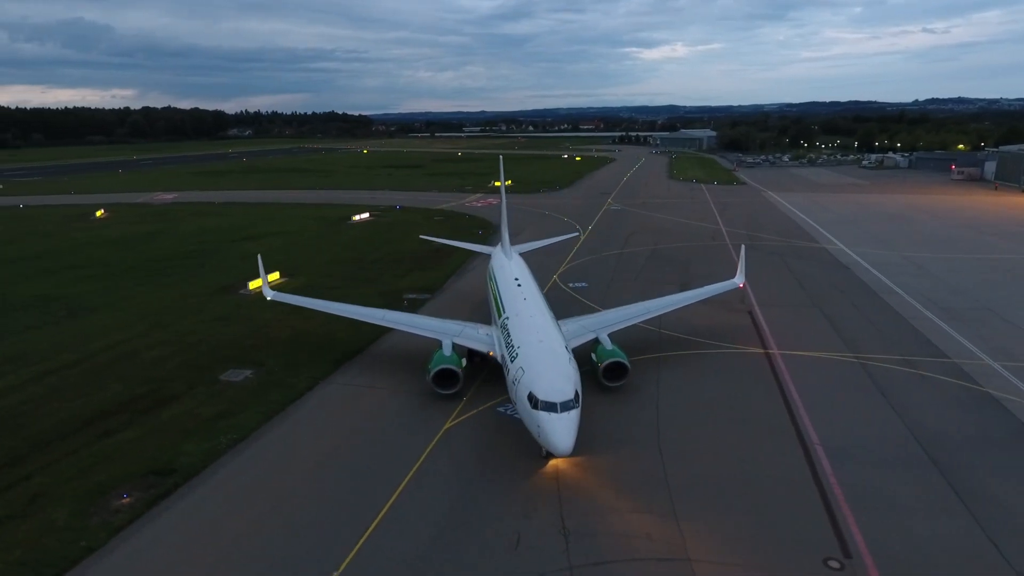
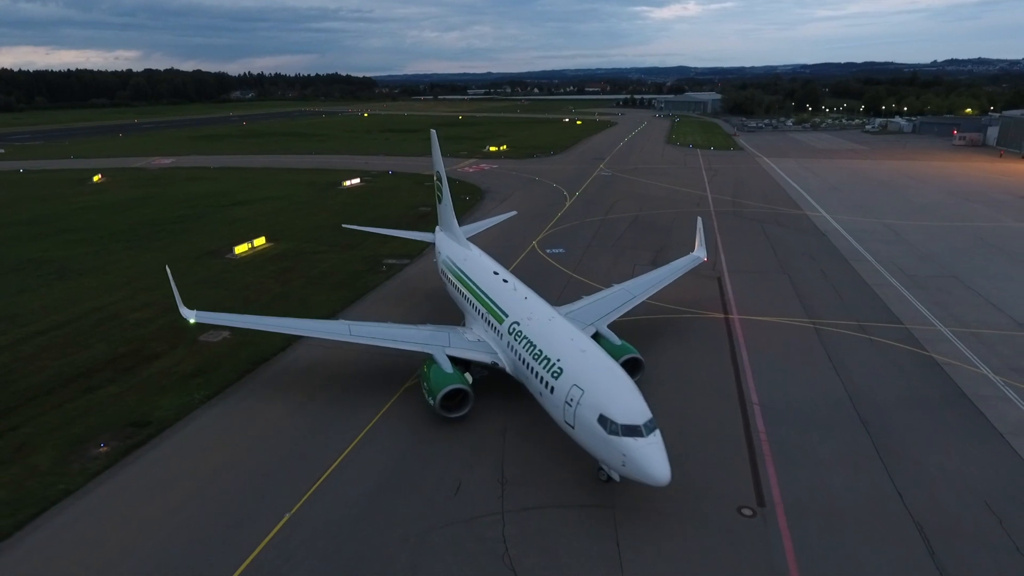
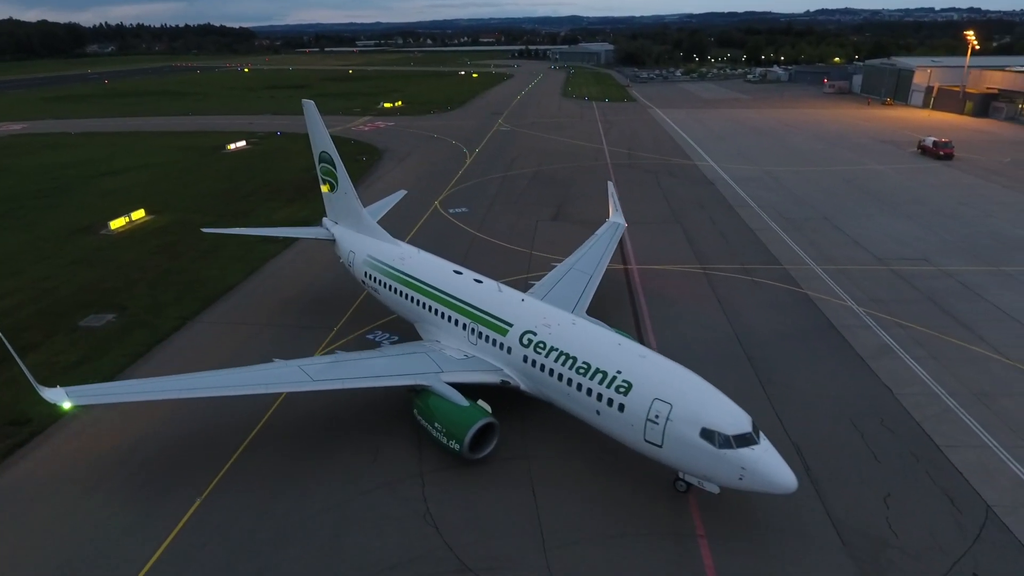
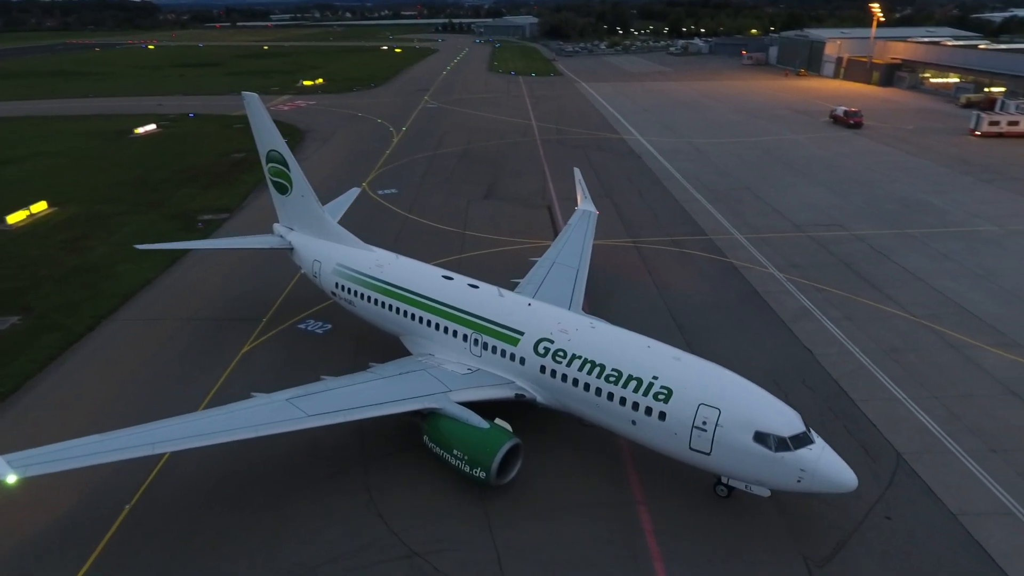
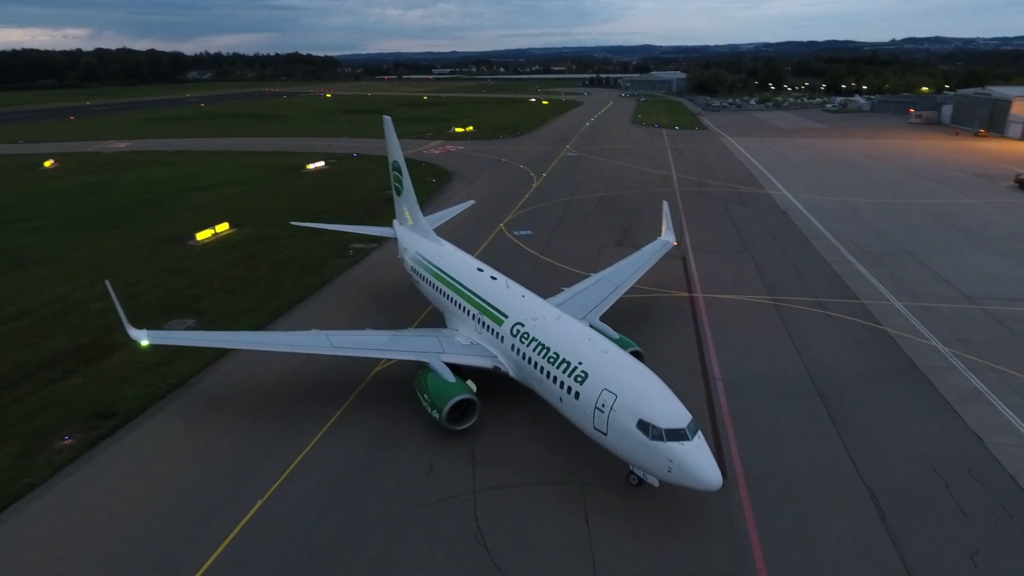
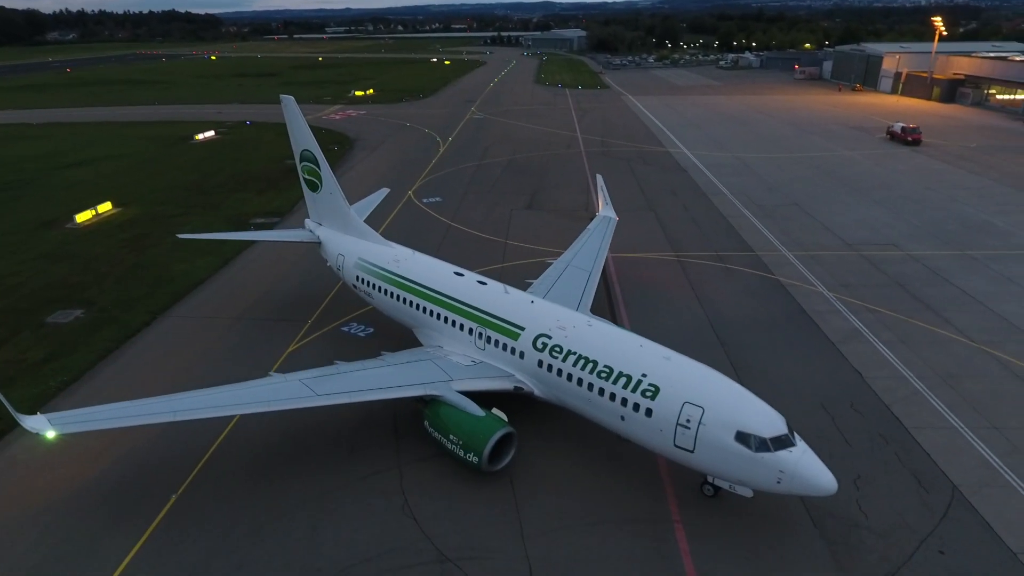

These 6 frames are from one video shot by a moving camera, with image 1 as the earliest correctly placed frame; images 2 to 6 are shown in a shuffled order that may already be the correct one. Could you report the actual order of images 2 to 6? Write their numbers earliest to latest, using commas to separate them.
2, 5, 3, 6, 4
